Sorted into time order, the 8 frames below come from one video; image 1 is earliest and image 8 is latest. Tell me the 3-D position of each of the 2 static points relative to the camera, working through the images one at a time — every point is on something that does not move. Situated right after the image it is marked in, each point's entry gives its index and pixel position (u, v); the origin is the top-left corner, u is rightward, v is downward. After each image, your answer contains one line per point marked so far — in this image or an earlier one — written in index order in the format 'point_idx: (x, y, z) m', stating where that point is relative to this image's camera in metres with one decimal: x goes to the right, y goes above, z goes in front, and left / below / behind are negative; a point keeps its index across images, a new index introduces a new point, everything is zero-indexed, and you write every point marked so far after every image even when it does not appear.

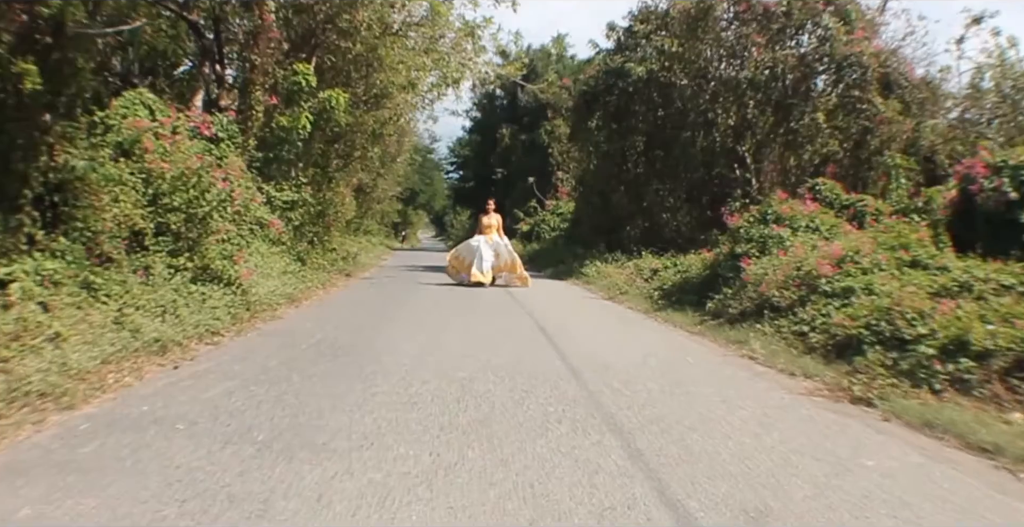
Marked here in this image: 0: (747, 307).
0: (+2.8, -0.5, +14.1) m
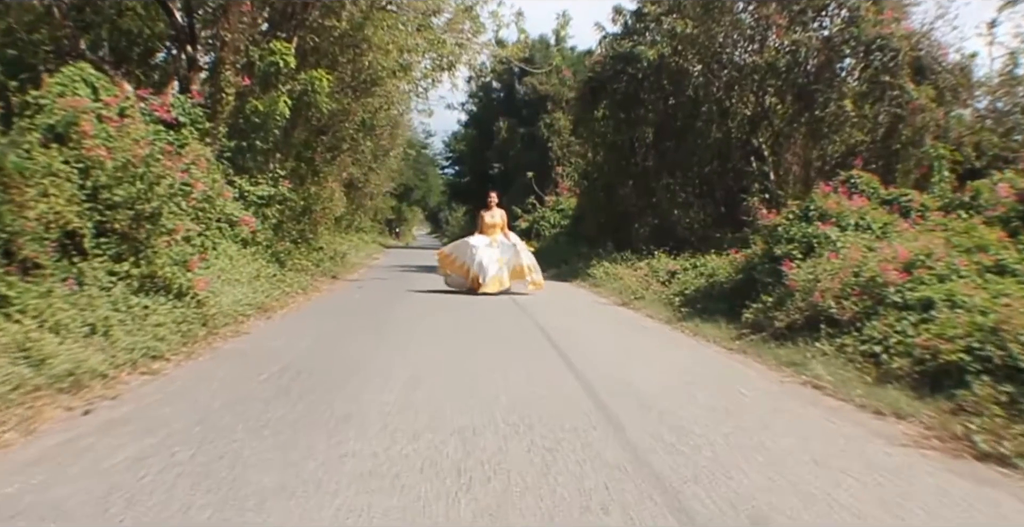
0: (+2.9, -0.6, +12.0) m
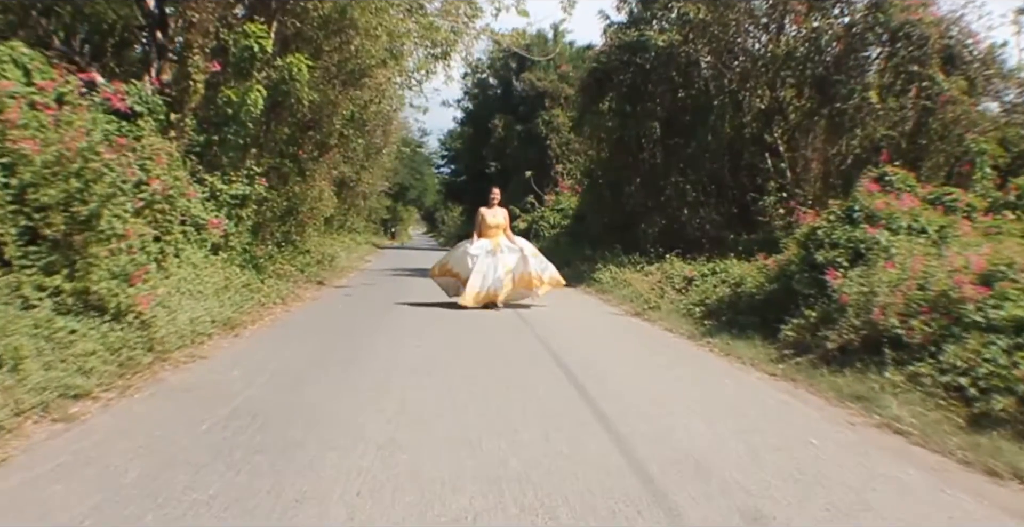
0: (+2.9, -0.7, +10.3) m
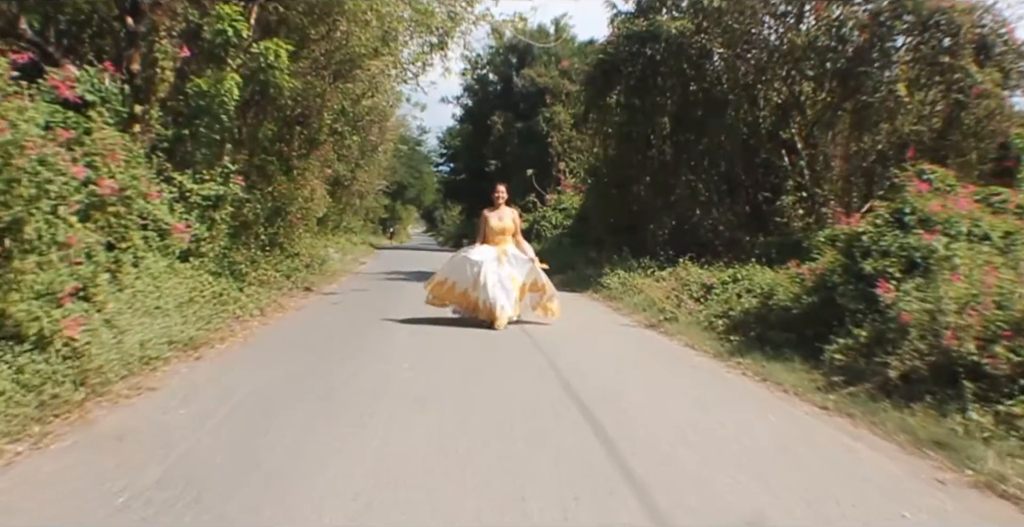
0: (+3.0, -0.8, +8.7) m
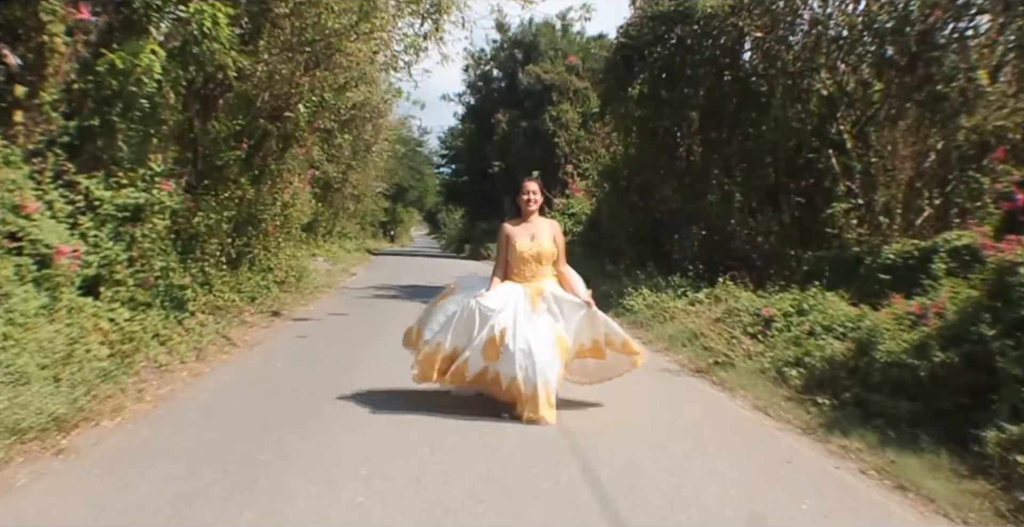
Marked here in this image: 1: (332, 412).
0: (+3.0, -1.1, +5.4) m
1: (-1.4, -1.0, +9.1) m
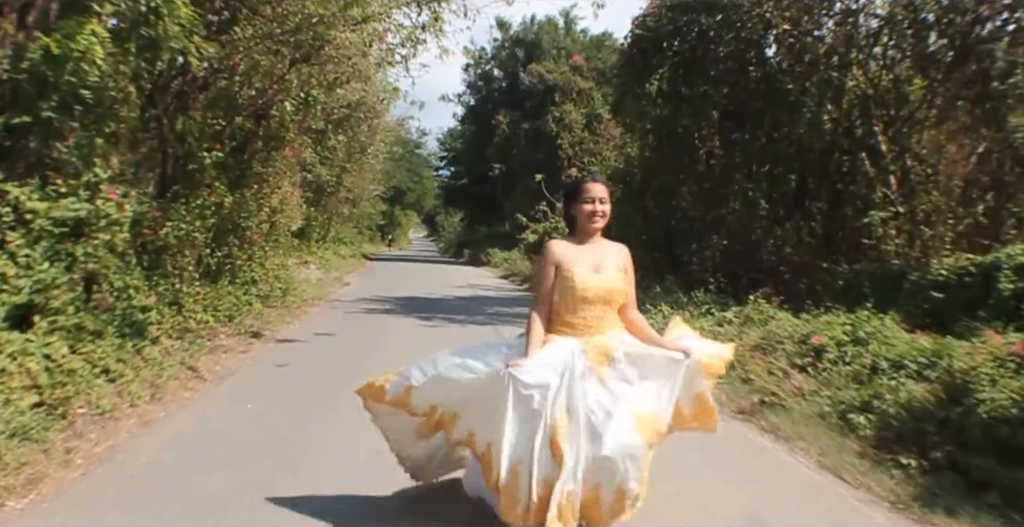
0: (+3.2, -1.3, +3.6) m
1: (-1.3, -1.2, +7.4) m
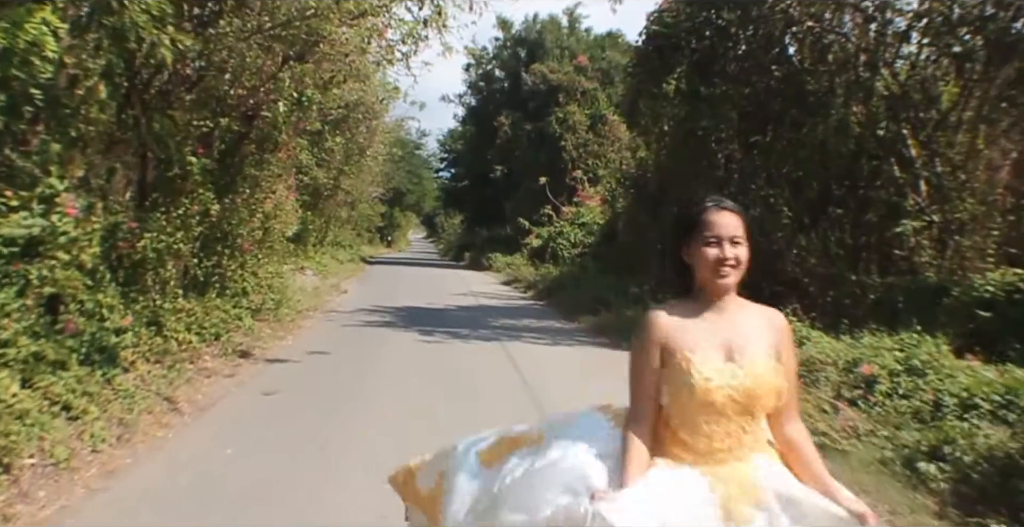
0: (+3.3, -1.4, +2.4) m
1: (-1.2, -1.4, +6.2) m
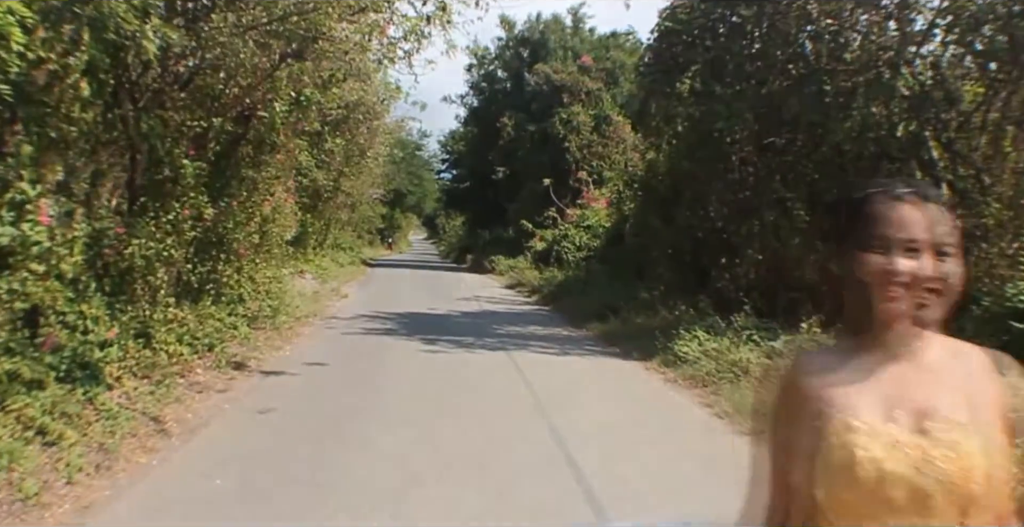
0: (+3.4, -1.5, +1.7) m
1: (-1.1, -1.5, +5.5) m
